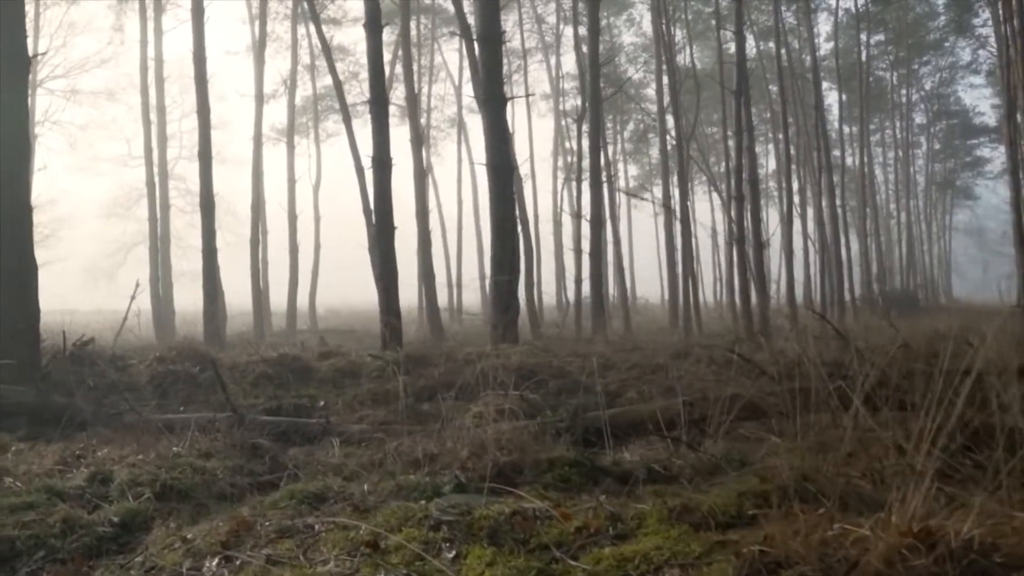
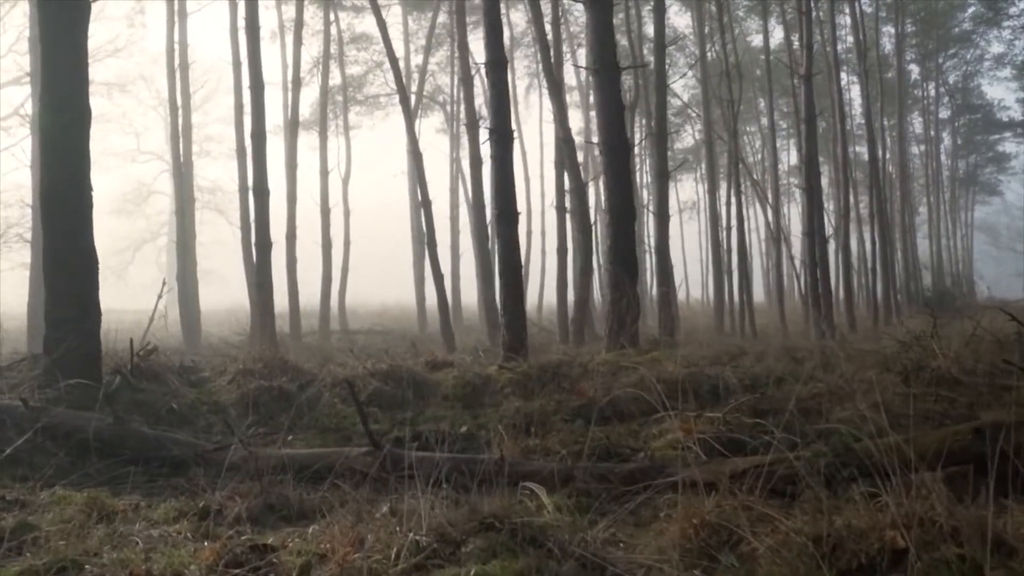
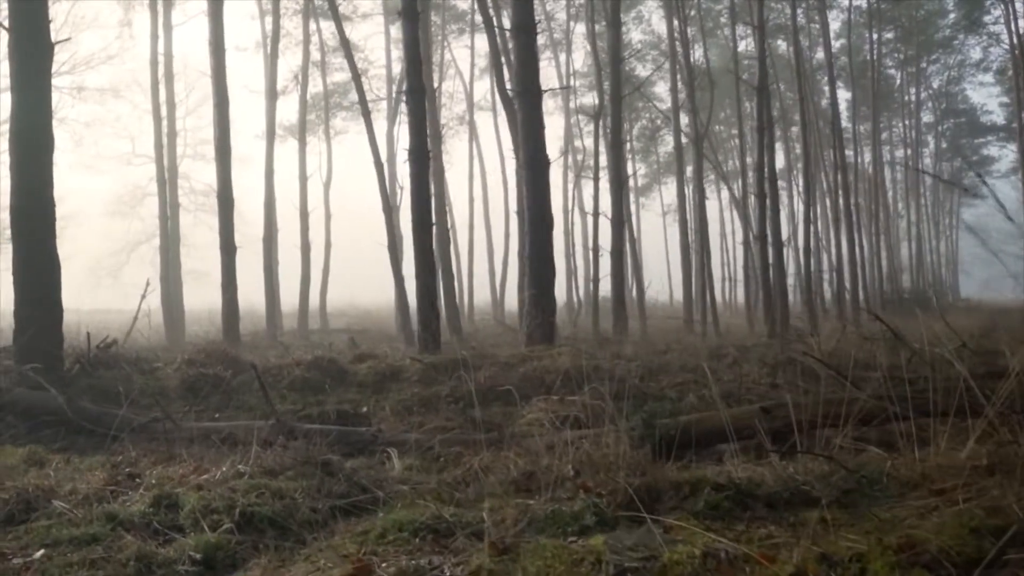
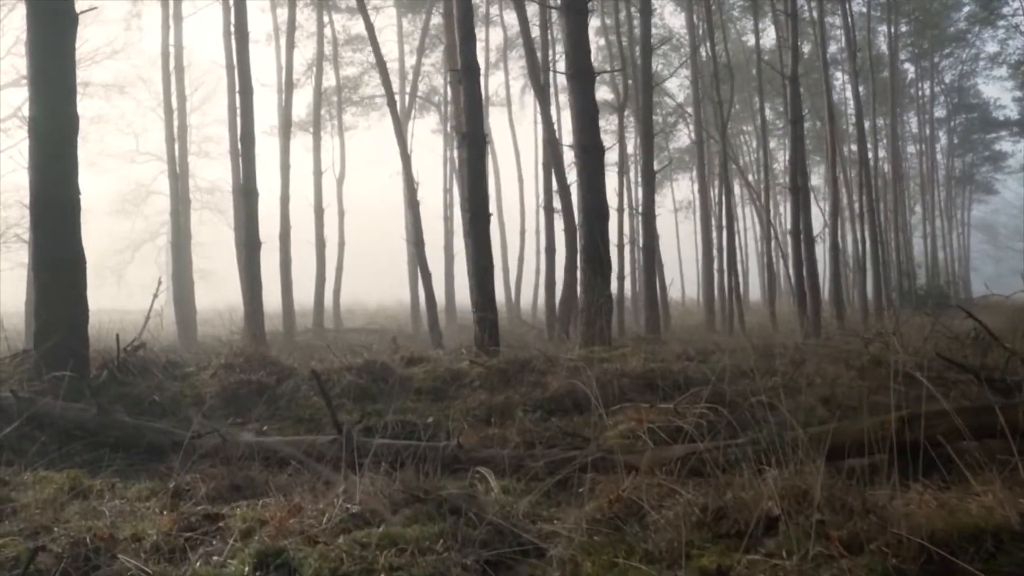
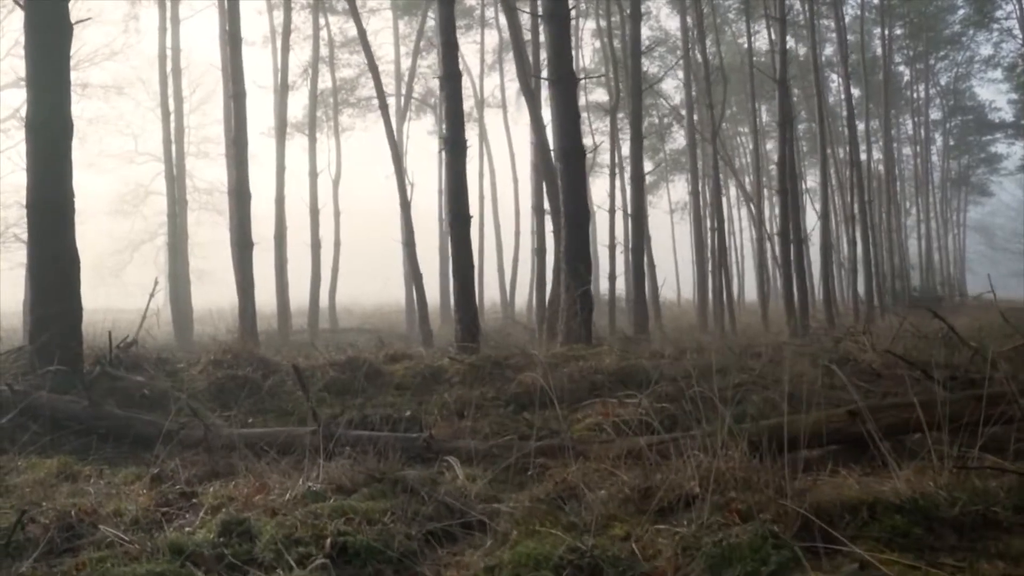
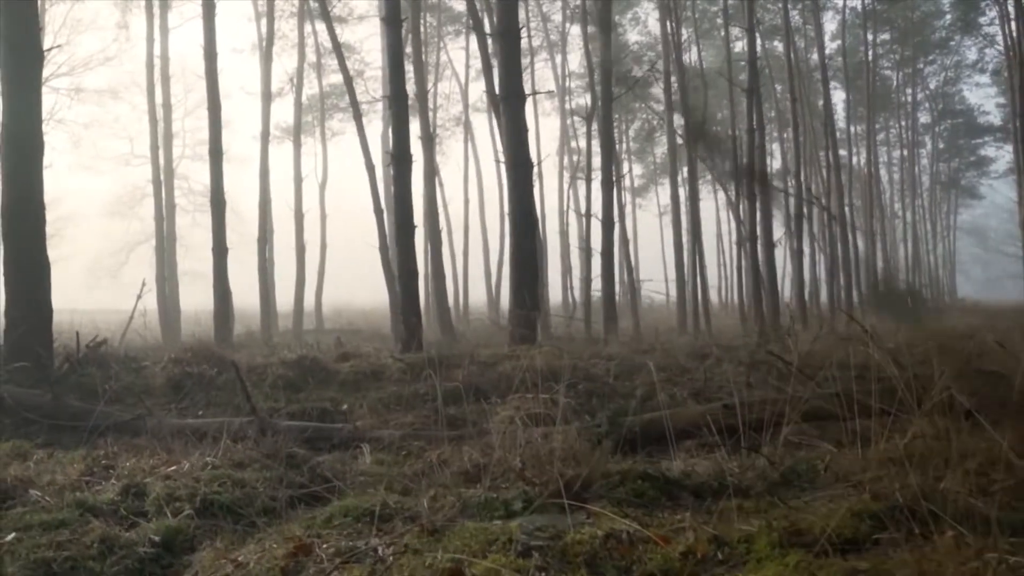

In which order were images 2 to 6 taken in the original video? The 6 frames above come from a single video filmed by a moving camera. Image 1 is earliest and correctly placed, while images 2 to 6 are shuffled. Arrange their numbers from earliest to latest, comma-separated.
6, 3, 5, 4, 2
